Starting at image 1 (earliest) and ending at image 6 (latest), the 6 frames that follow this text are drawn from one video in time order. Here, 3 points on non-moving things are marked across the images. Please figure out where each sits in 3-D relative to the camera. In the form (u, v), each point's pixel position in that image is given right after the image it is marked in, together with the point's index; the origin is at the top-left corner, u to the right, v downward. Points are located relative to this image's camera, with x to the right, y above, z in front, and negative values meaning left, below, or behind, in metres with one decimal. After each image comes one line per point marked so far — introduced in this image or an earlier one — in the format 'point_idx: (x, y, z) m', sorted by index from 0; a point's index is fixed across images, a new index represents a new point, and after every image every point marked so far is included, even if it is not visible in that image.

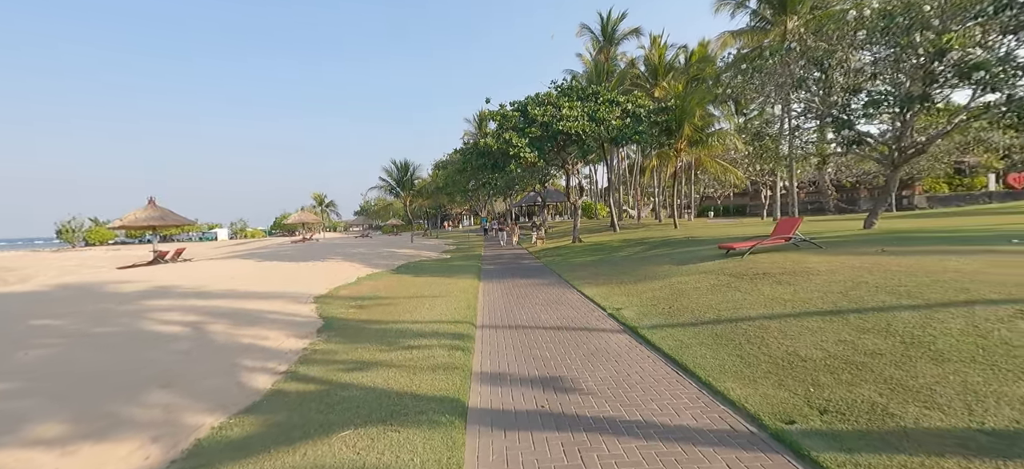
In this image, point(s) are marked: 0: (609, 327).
0: (+1.7, -1.6, +7.3) m
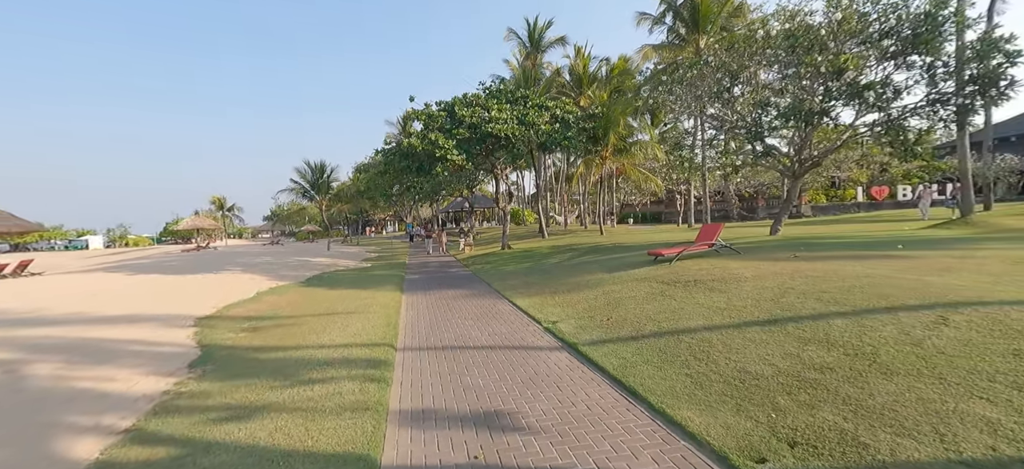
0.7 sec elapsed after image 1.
0: (+0.5, -1.7, +6.7) m
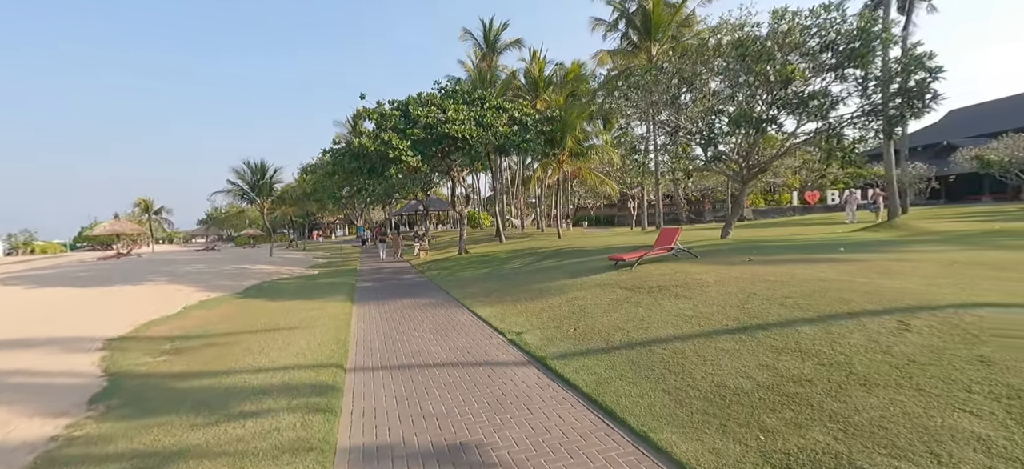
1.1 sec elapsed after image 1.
0: (0.0, -1.8, +6.3) m
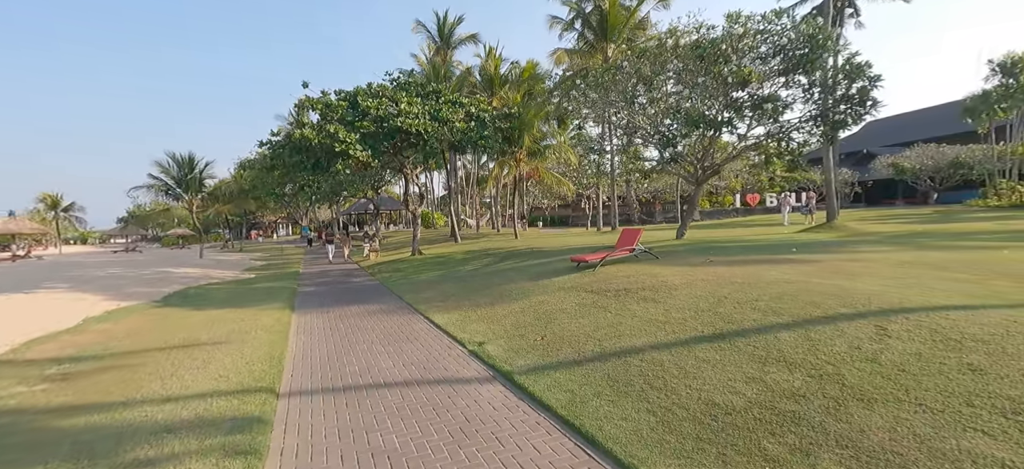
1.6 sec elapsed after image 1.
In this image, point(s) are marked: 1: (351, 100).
0: (-0.5, -1.8, +5.6) m
1: (-6.0, +5.0, +16.0) m
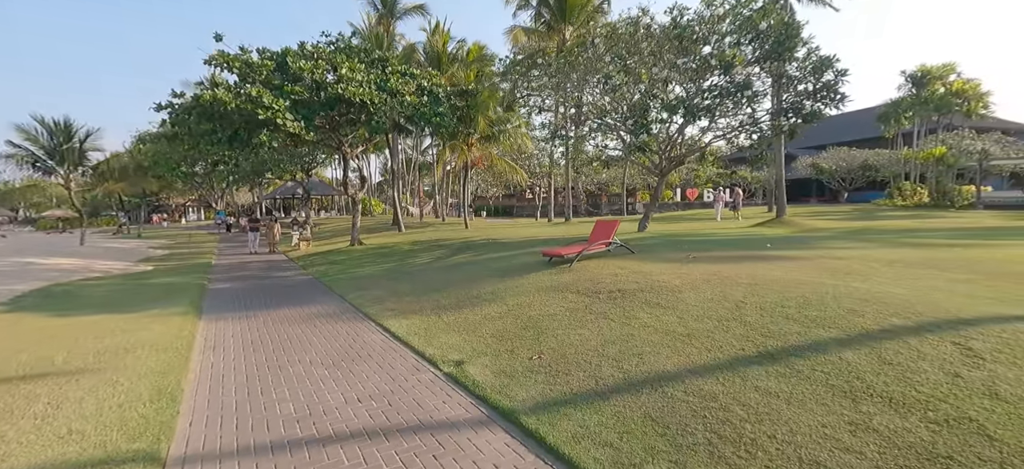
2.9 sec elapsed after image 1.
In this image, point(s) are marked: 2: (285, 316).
0: (-0.5, -1.7, +4.1) m
1: (-7.3, +5.4, +13.4) m
2: (-4.6, -1.6, +8.6) m
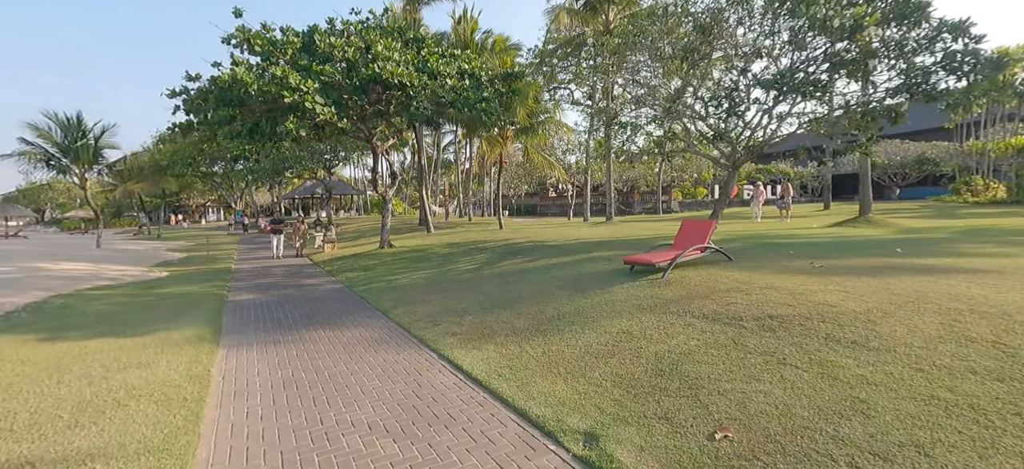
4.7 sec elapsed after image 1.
0: (+0.8, -1.8, +2.3) m
1: (-5.7, +5.3, +11.8) m
2: (-3.2, -1.7, +6.9) m
